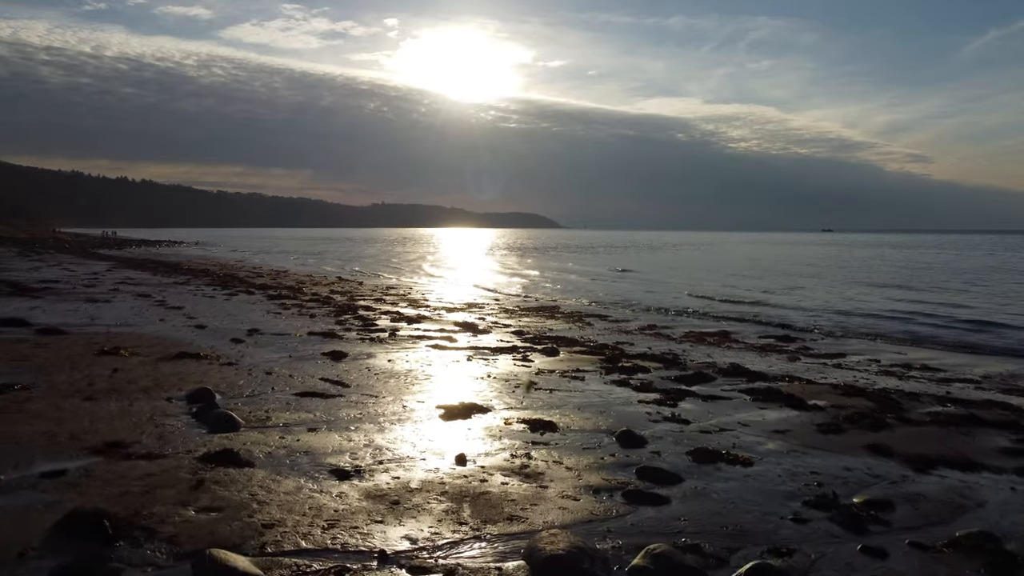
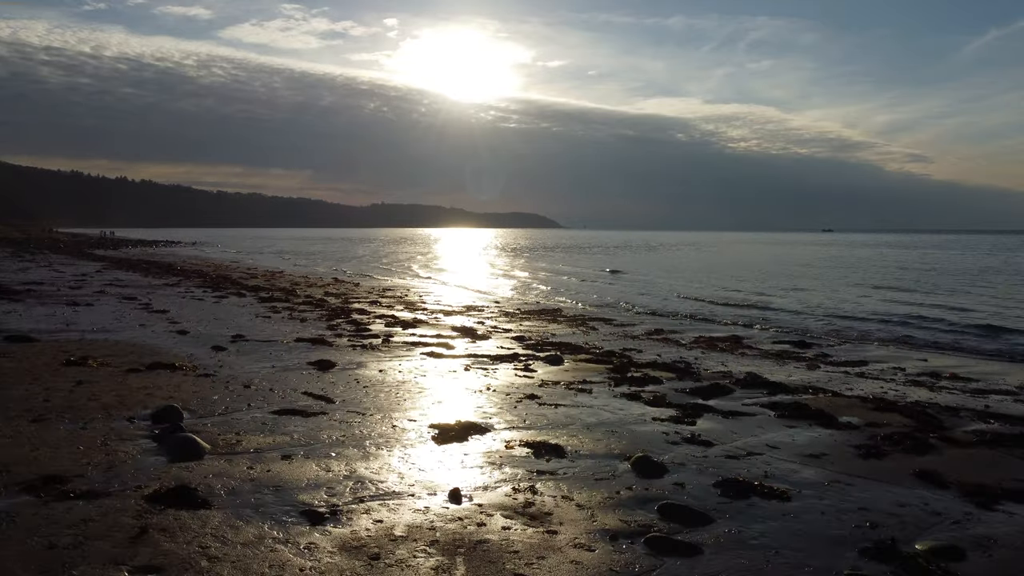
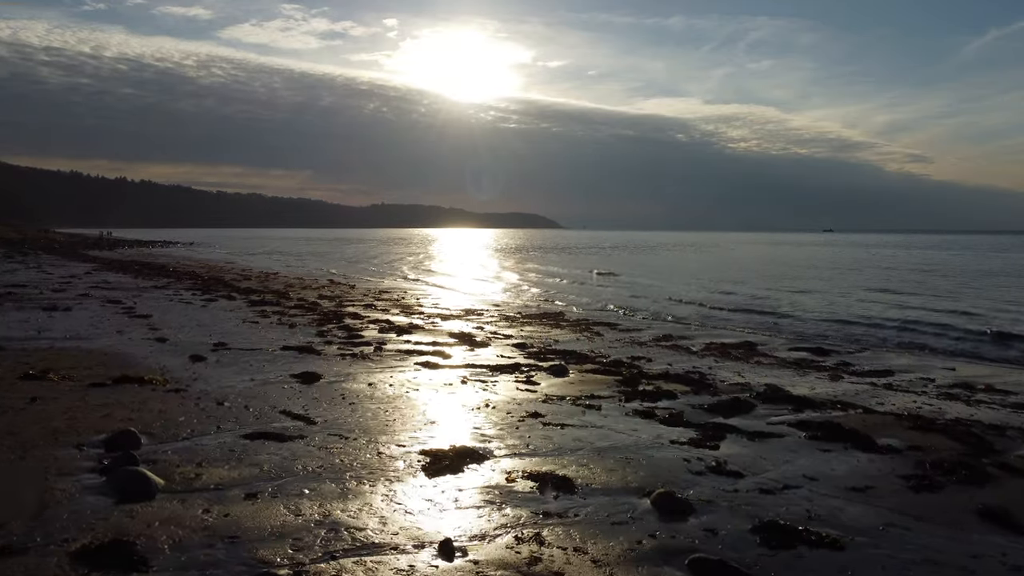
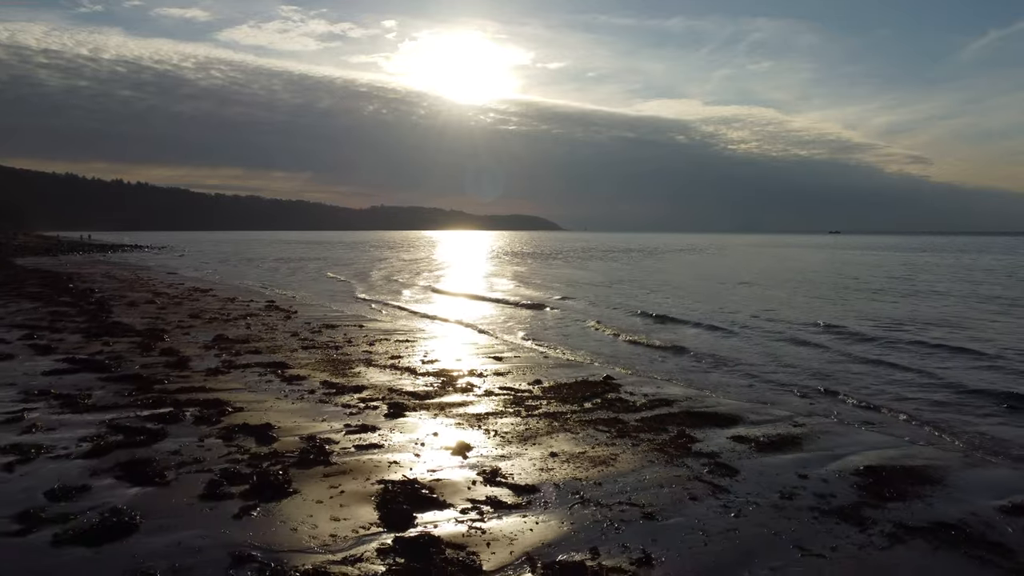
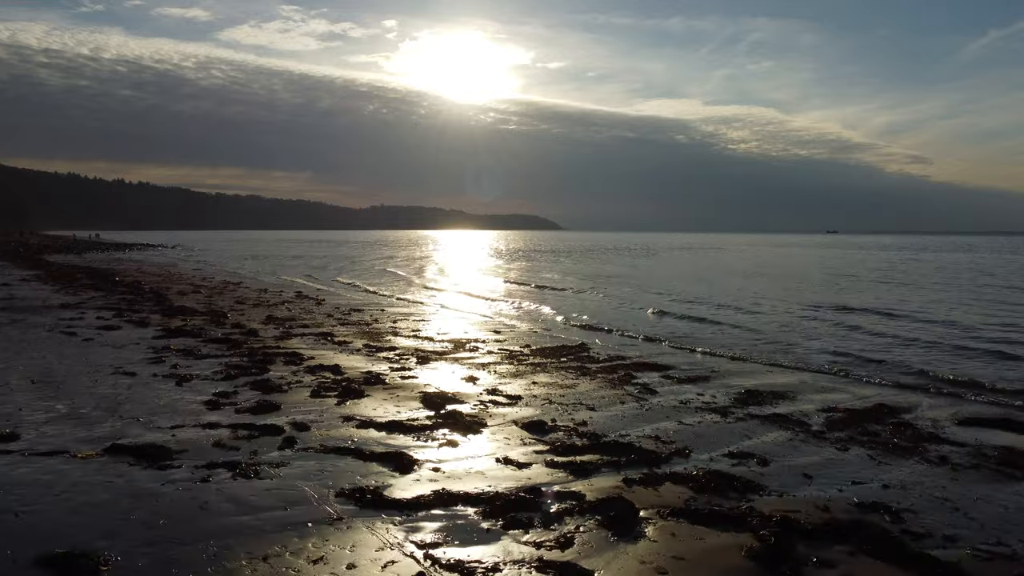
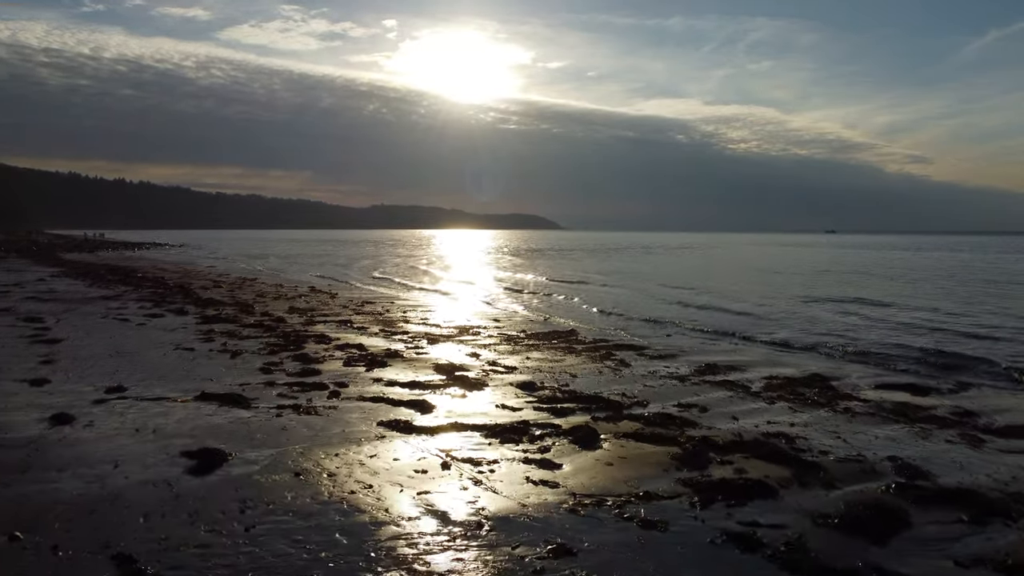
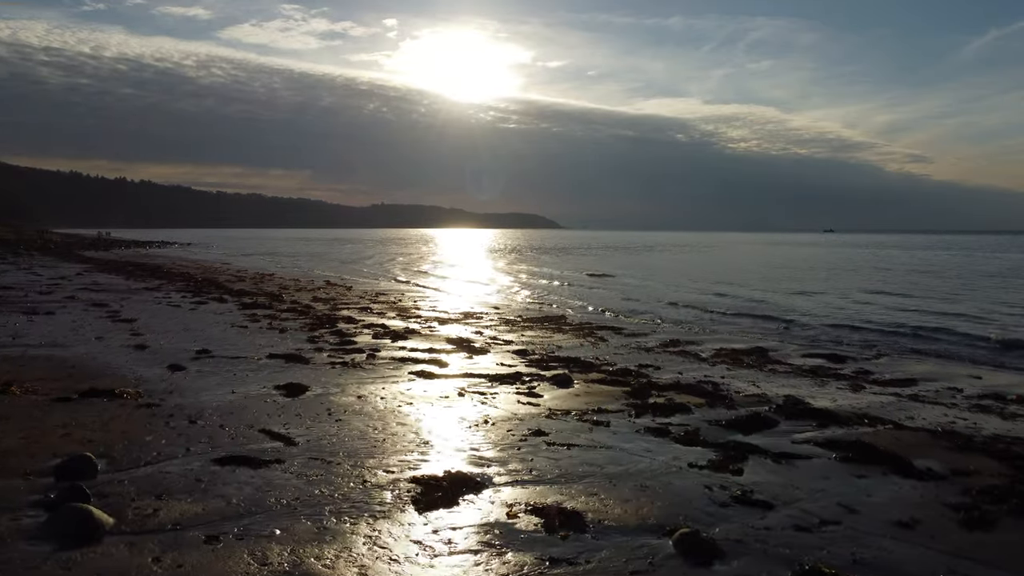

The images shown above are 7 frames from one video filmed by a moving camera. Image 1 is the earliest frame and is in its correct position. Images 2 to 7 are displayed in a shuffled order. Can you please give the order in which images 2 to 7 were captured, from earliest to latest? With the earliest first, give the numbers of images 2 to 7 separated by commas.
2, 3, 7, 6, 5, 4
